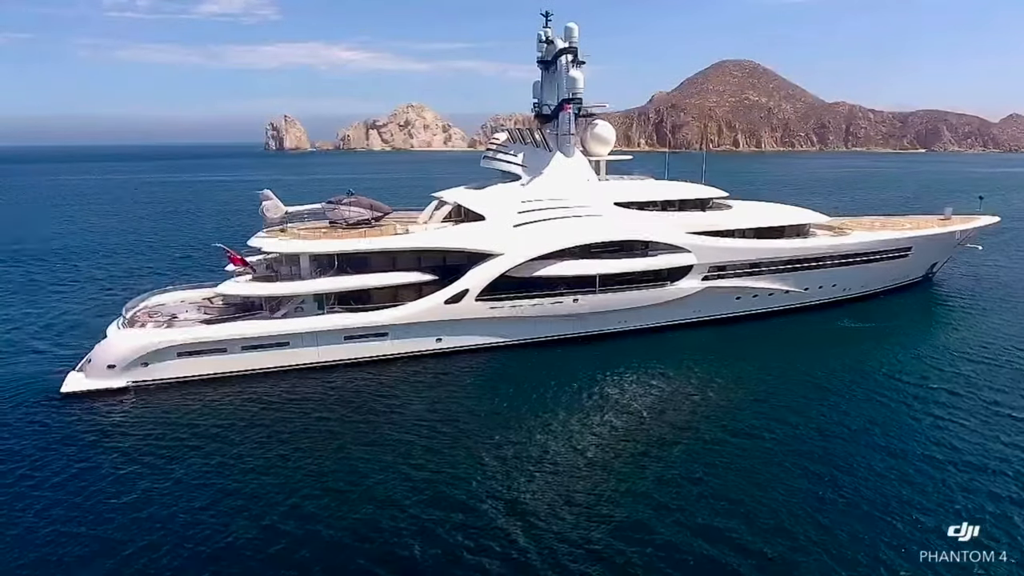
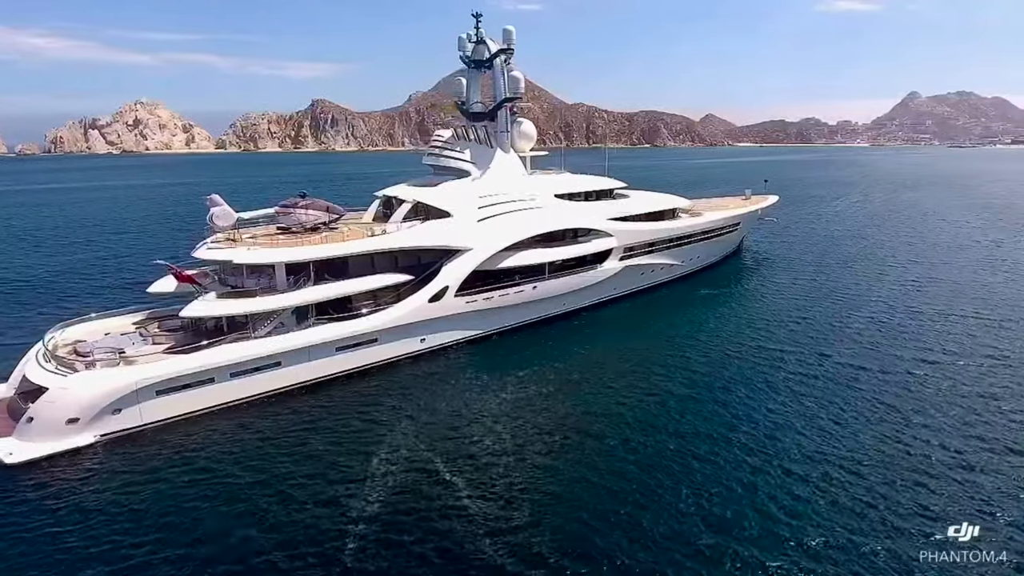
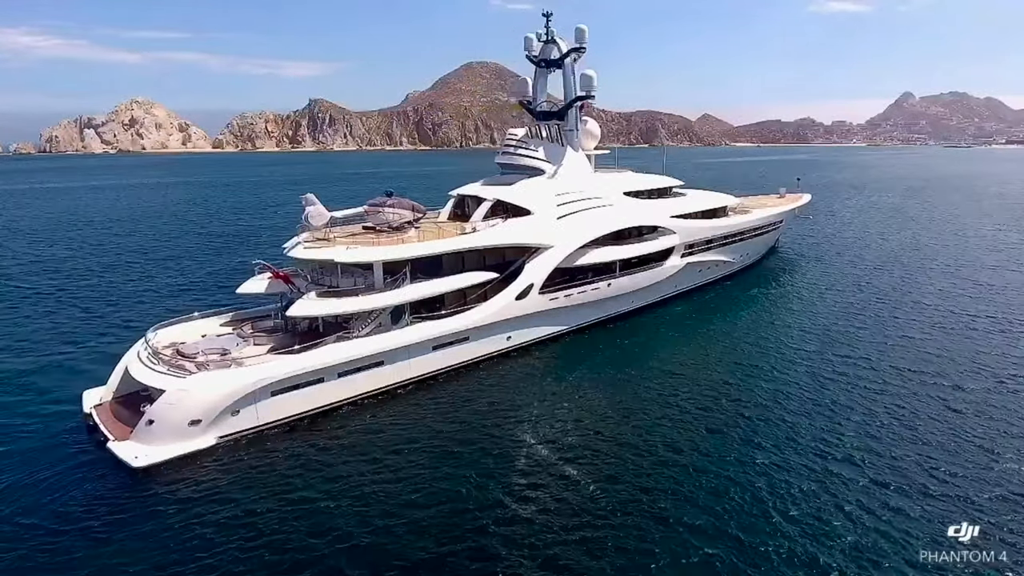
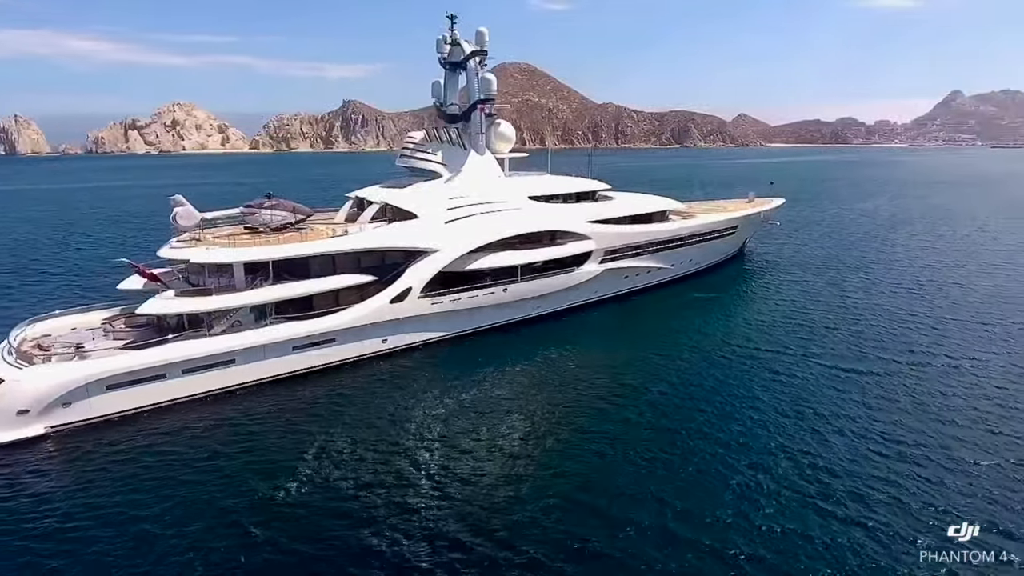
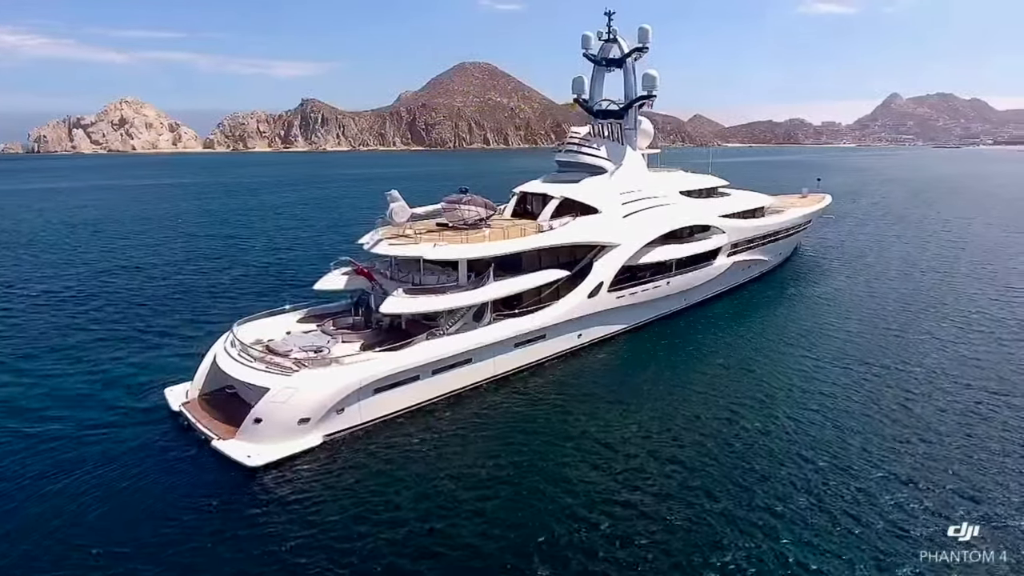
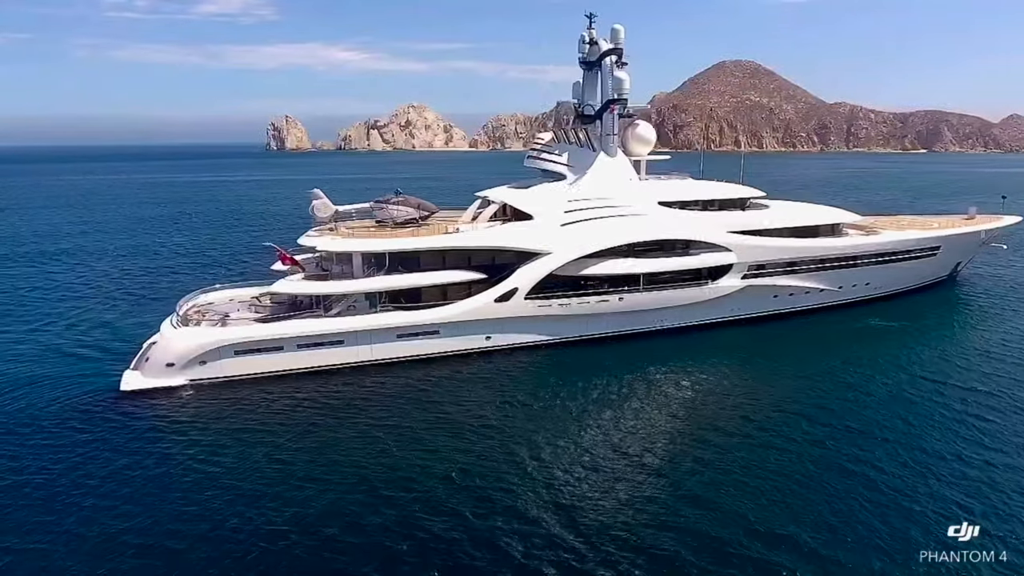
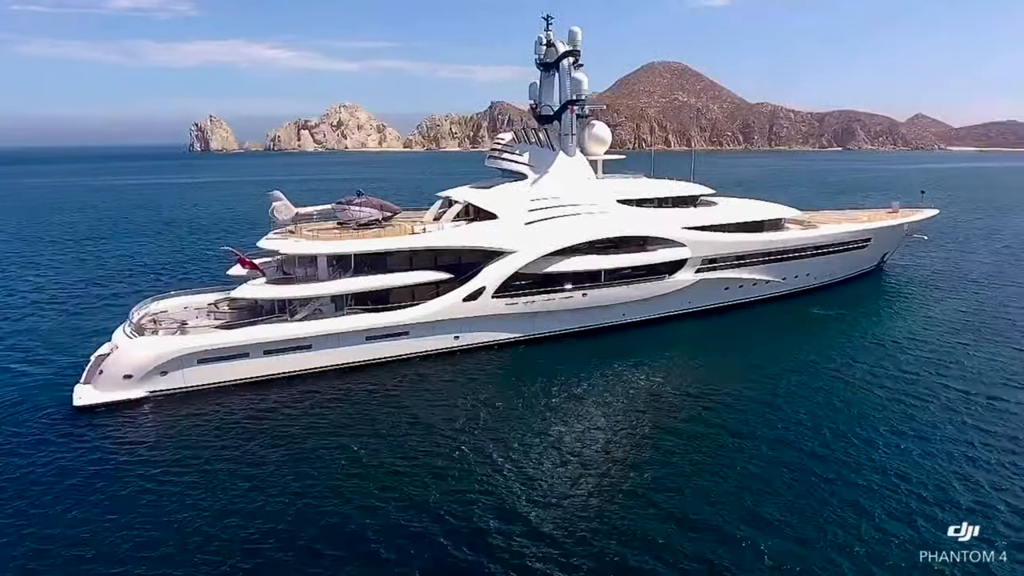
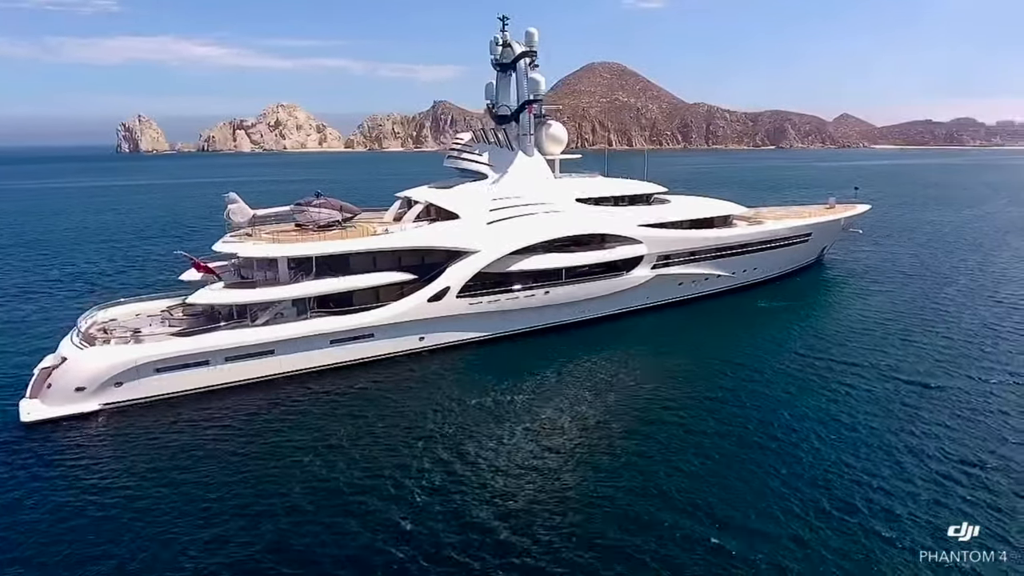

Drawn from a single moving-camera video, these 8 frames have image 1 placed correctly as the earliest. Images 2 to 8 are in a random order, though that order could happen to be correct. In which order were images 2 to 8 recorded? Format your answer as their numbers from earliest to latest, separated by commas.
6, 7, 8, 4, 2, 3, 5
